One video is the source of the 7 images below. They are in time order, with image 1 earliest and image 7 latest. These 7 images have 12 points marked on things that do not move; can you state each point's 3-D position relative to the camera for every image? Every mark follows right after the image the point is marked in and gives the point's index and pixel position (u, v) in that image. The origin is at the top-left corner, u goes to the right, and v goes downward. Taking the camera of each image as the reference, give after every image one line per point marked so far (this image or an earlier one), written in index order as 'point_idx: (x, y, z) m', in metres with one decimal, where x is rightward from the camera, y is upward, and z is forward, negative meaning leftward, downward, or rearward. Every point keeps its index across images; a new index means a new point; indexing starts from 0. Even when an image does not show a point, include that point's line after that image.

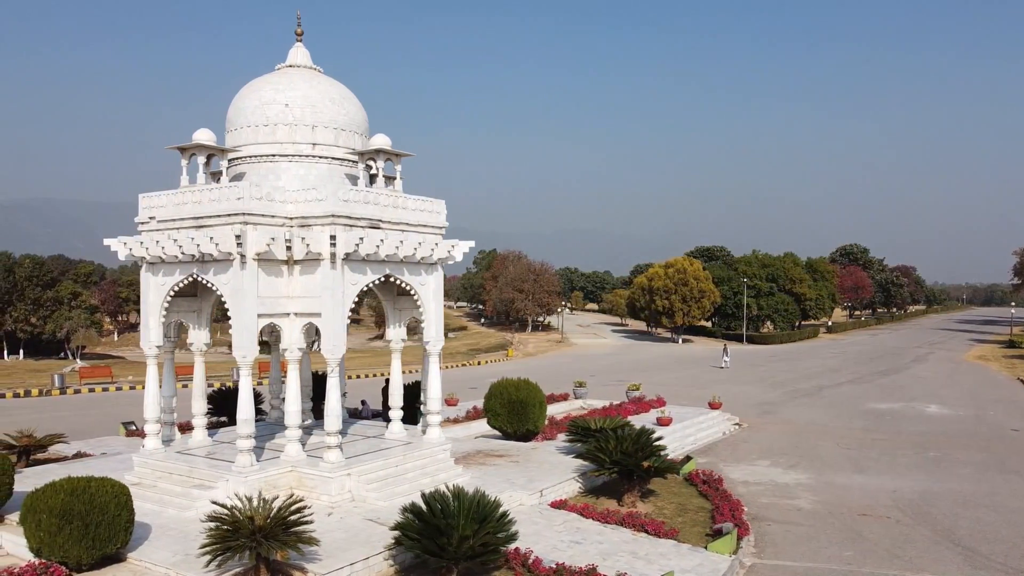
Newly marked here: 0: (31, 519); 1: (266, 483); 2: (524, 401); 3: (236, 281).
0: (-6.1, -3.0, +9.3) m
1: (-4.2, -3.3, +12.5) m
2: (+0.3, -2.8, +18.4) m
3: (-4.6, +0.1, +12.4) m
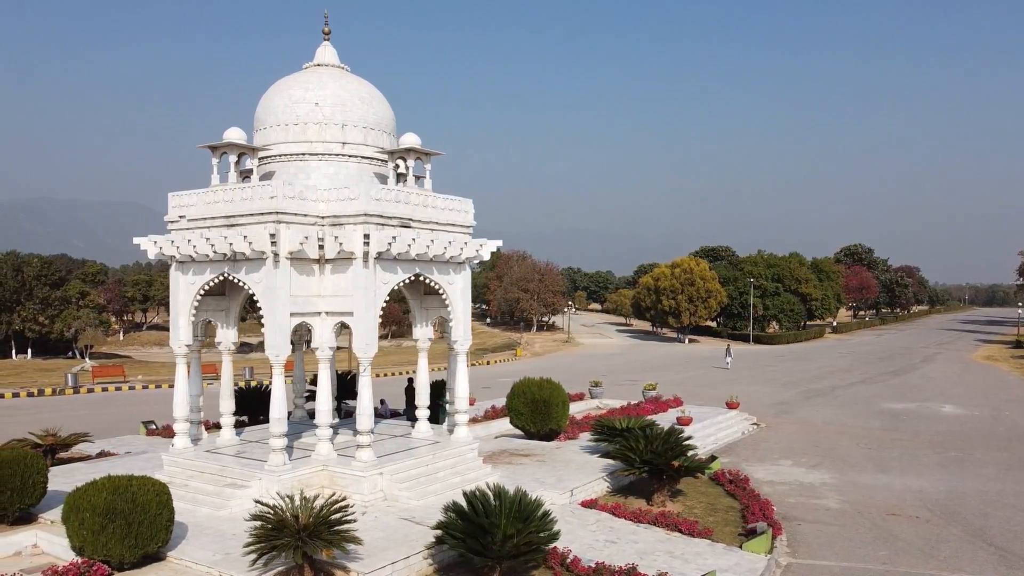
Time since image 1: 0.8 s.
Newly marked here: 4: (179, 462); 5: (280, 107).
0: (-5.6, -2.9, +9.3) m
1: (-3.6, -3.3, +12.5) m
2: (+0.9, -2.8, +18.4) m
3: (-4.1, +0.1, +12.4) m
4: (-6.2, -3.2, +13.7) m
5: (-4.4, +3.5, +14.1) m
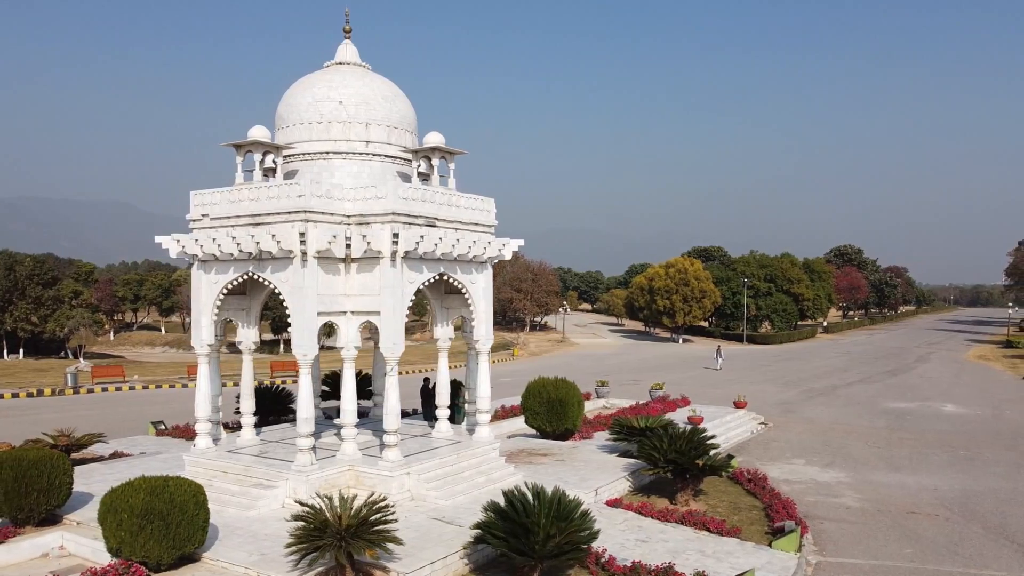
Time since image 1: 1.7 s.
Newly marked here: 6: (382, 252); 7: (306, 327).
0: (-5.1, -2.9, +9.2) m
1: (-3.1, -3.3, +12.4) m
2: (+1.3, -2.8, +18.4) m
3: (-3.6, +0.2, +12.3) m
4: (-5.8, -3.2, +13.6) m
5: (-4.0, +3.5, +14.0) m
6: (-2.2, +0.6, +12.6) m
7: (-3.5, -0.7, +12.4) m
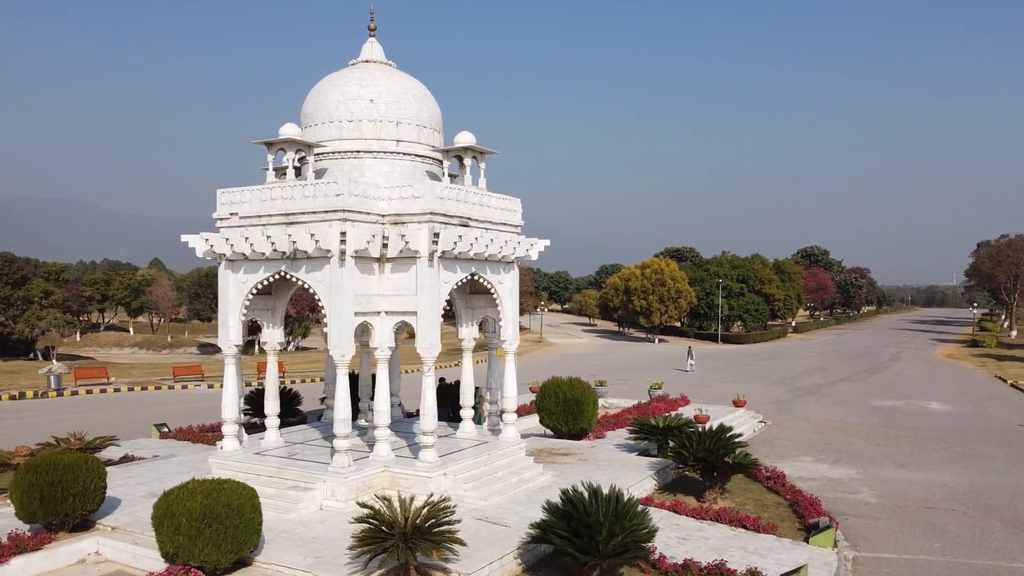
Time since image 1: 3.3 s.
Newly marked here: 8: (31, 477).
0: (-4.3, -2.9, +9.1) m
1: (-2.5, -3.3, +12.3) m
2: (+1.7, -2.8, +18.5) m
3: (-2.9, +0.2, +12.2) m
4: (-5.1, -3.2, +13.4) m
5: (-3.4, +3.5, +13.9) m
6: (-1.6, +0.6, +12.5) m
7: (-2.8, -0.7, +12.2) m
8: (-7.0, -2.8, +10.8) m
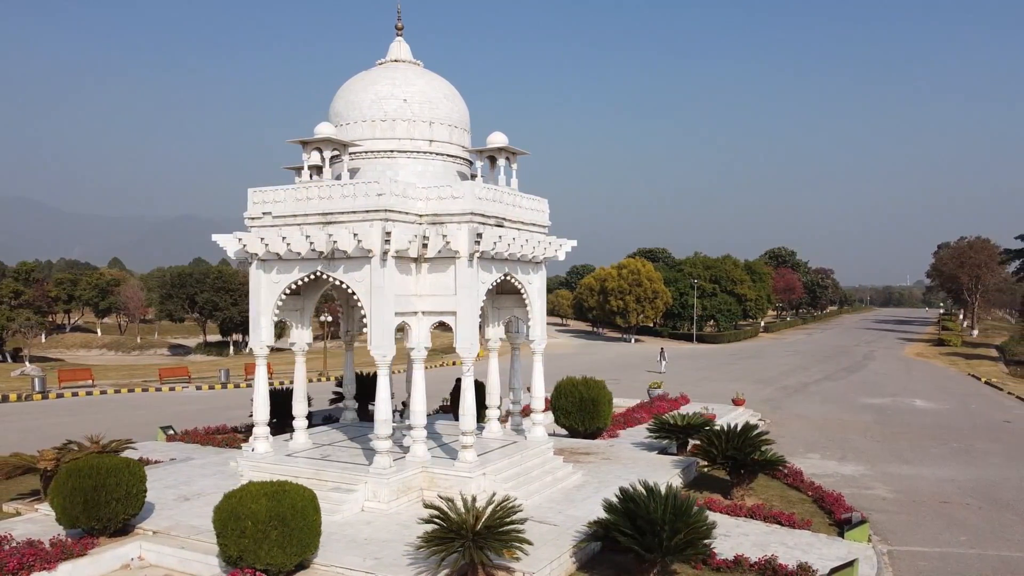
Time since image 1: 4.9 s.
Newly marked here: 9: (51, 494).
0: (-3.4, -2.9, +8.9) m
1: (-1.8, -3.3, +12.3) m
2: (+2.1, -2.8, +18.6) m
3: (-2.2, +0.2, +12.1) m
4: (-4.5, -3.2, +13.3) m
5: (-2.7, +3.5, +13.8) m
6: (-0.9, +0.6, +12.5) m
7: (-2.1, -0.7, +12.2) m
8: (-6.3, -2.8, +10.6) m
9: (-6.7, -3.0, +10.6) m
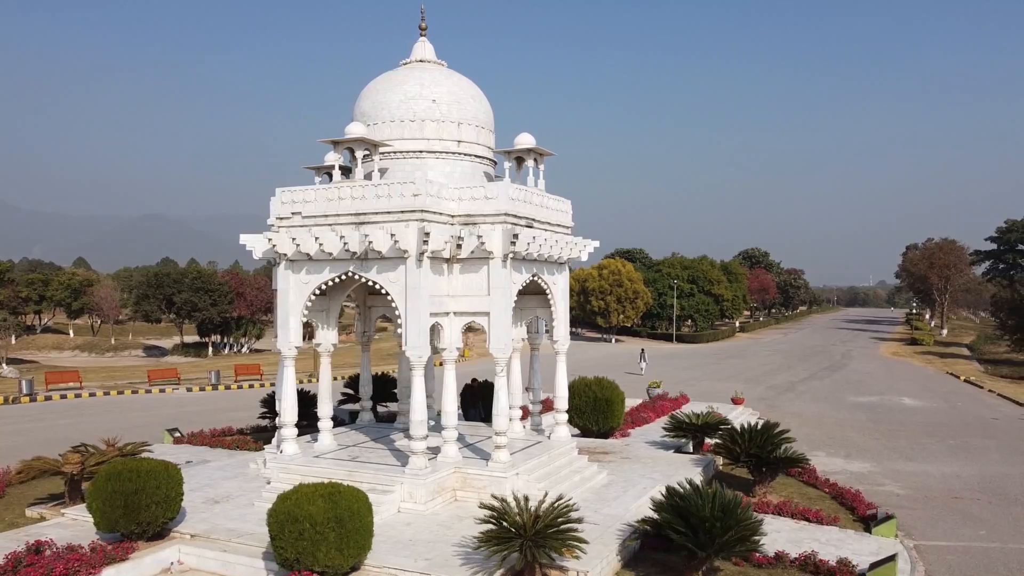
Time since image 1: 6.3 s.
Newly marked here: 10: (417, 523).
0: (-2.7, -2.9, +8.9) m
1: (-1.2, -3.3, +12.3) m
2: (+2.5, -2.8, +18.7) m
3: (-1.6, +0.2, +12.1) m
4: (-4.0, -3.2, +13.2) m
5: (-2.2, +3.5, +13.8) m
6: (-0.3, +0.6, +12.6) m
7: (-1.5, -0.7, +12.2) m
8: (-5.6, -2.8, +10.4) m
9: (-6.0, -3.0, +10.4) m
10: (-1.5, -3.6, +11.3) m
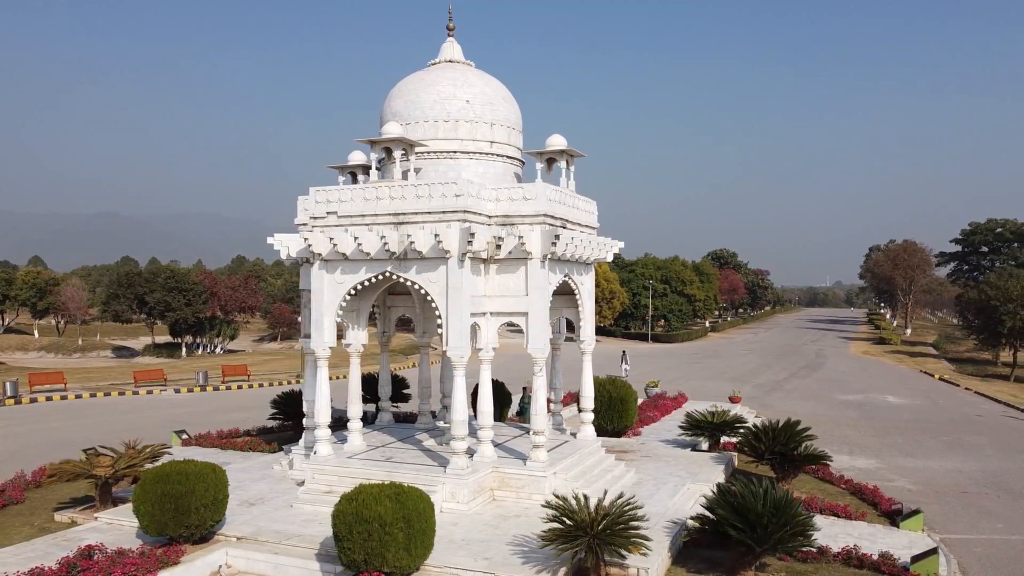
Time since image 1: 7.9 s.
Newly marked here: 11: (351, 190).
0: (-1.9, -2.9, +8.9) m
1: (-0.5, -3.3, +12.3) m
2: (+2.9, -2.8, +18.9) m
3: (-1.0, +0.1, +12.1) m
4: (-3.3, -3.2, +13.1) m
5: (-1.6, +3.5, +13.8) m
6: (+0.3, +0.6, +12.6) m
7: (-0.8, -0.7, +12.2) m
8: (-4.9, -2.8, +10.2) m
9: (-5.3, -3.0, +10.3) m
10: (-0.8, -3.6, +11.4) m
11: (-2.8, +1.7, +12.9) m
